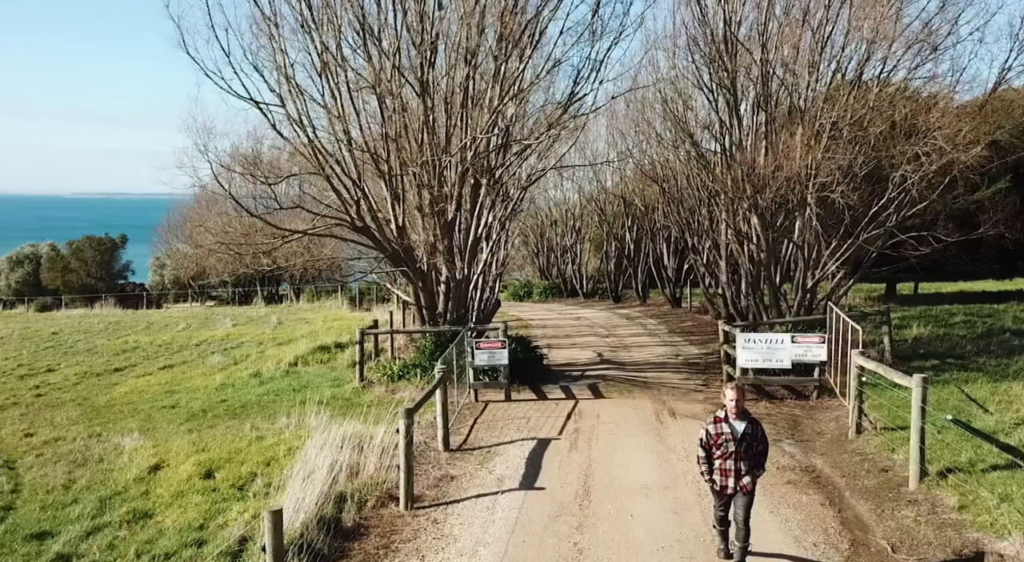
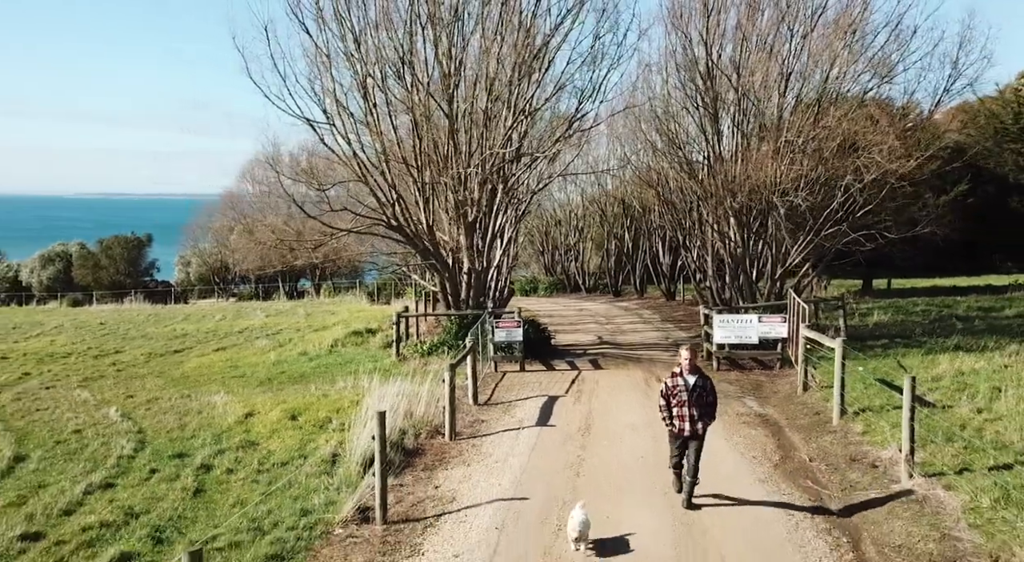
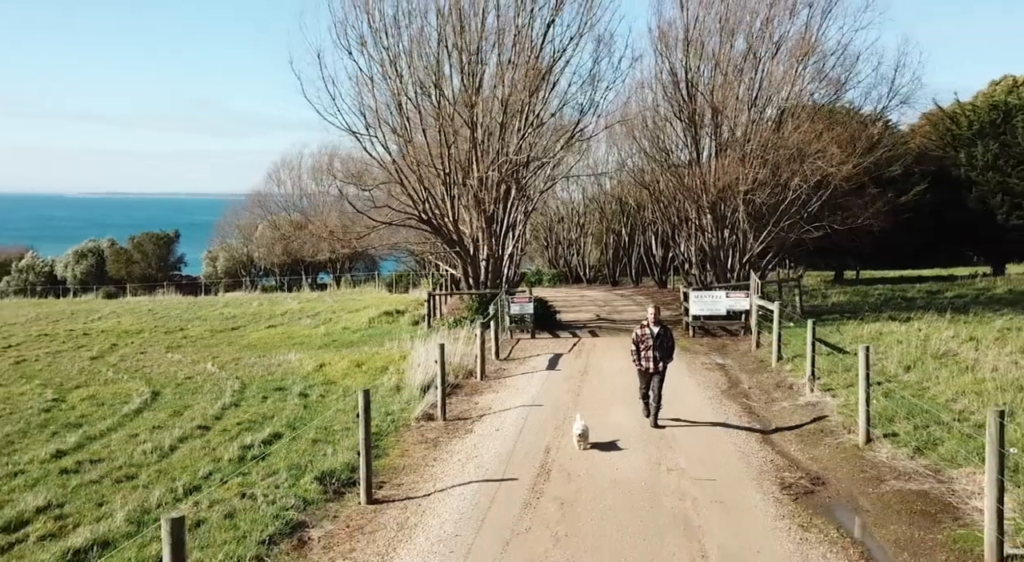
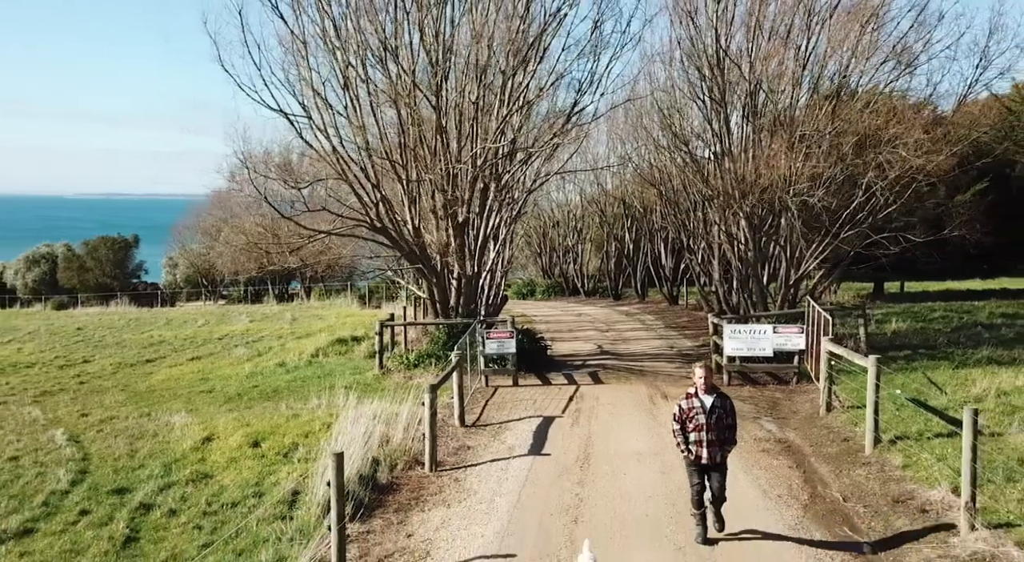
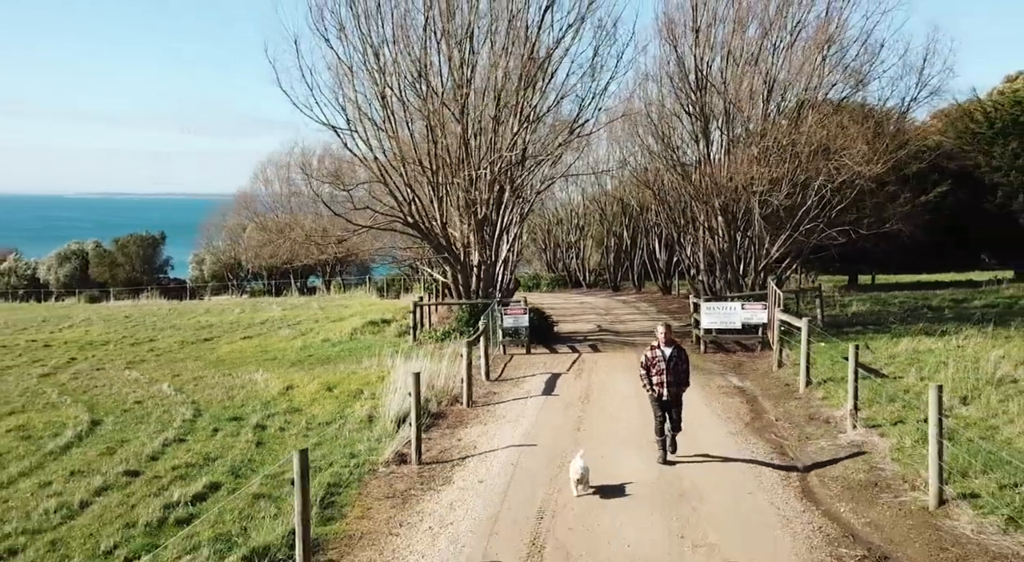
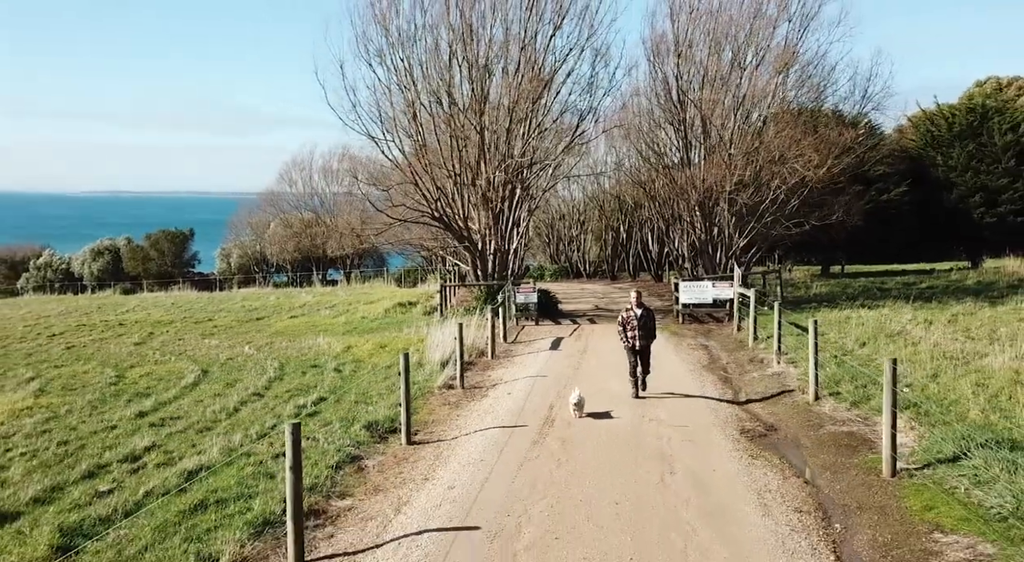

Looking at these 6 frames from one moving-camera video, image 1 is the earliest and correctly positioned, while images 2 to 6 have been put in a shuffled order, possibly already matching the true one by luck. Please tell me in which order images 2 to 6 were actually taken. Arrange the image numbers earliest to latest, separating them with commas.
4, 2, 5, 3, 6
